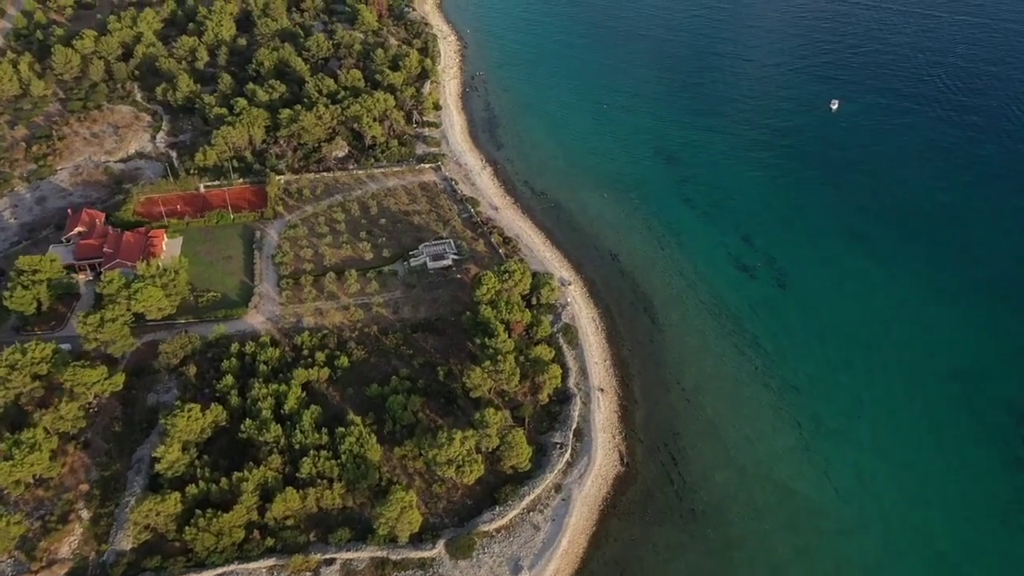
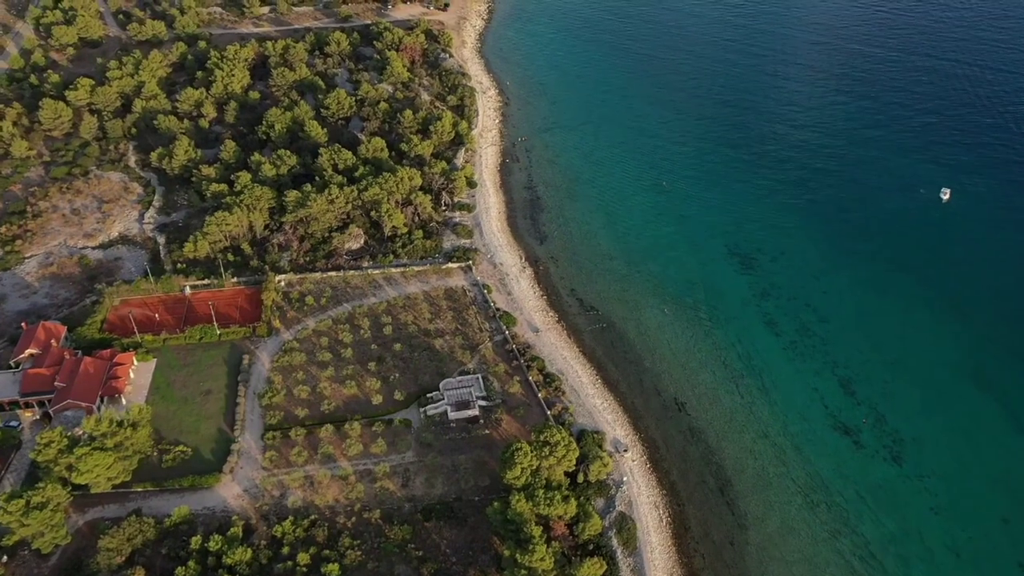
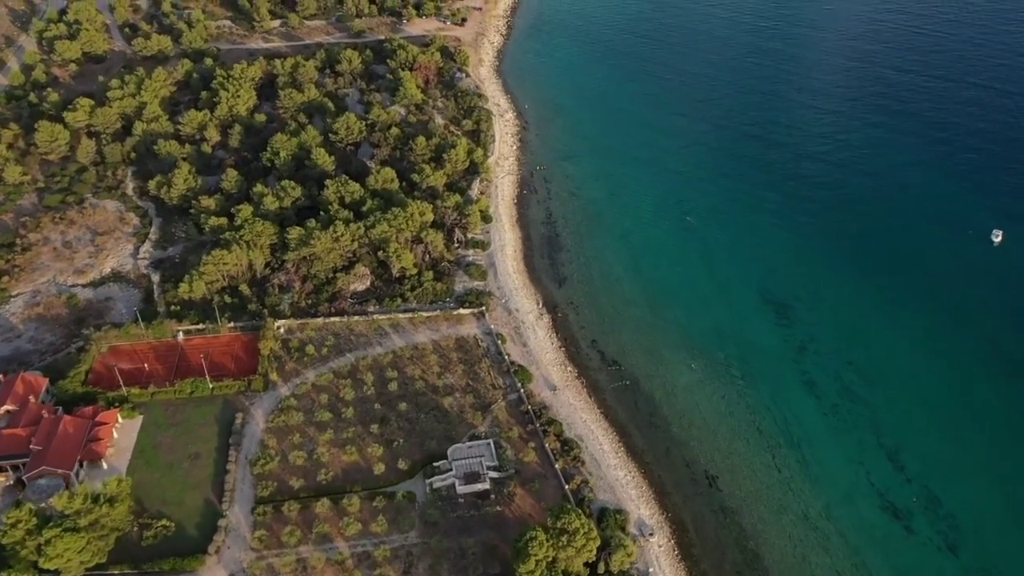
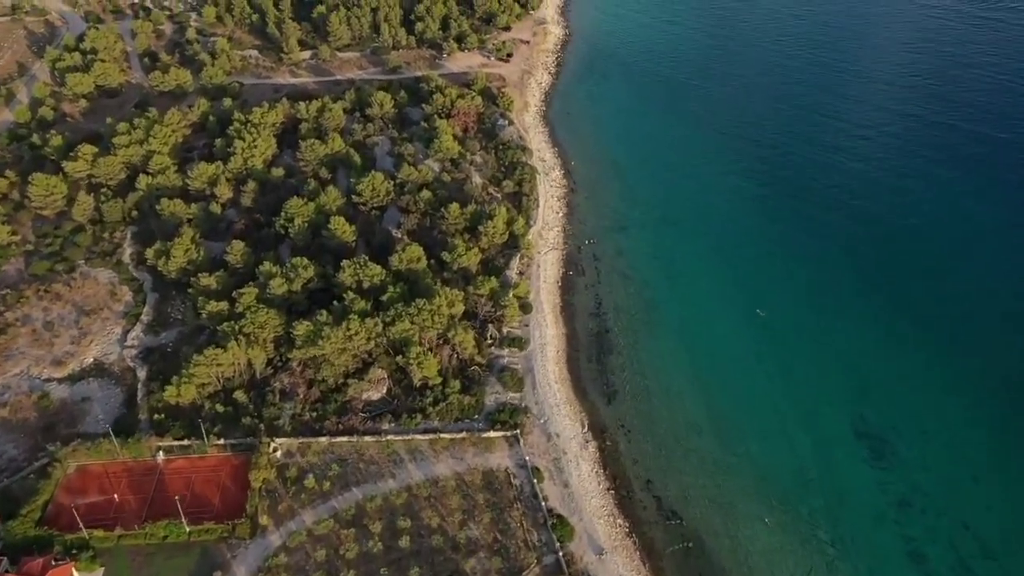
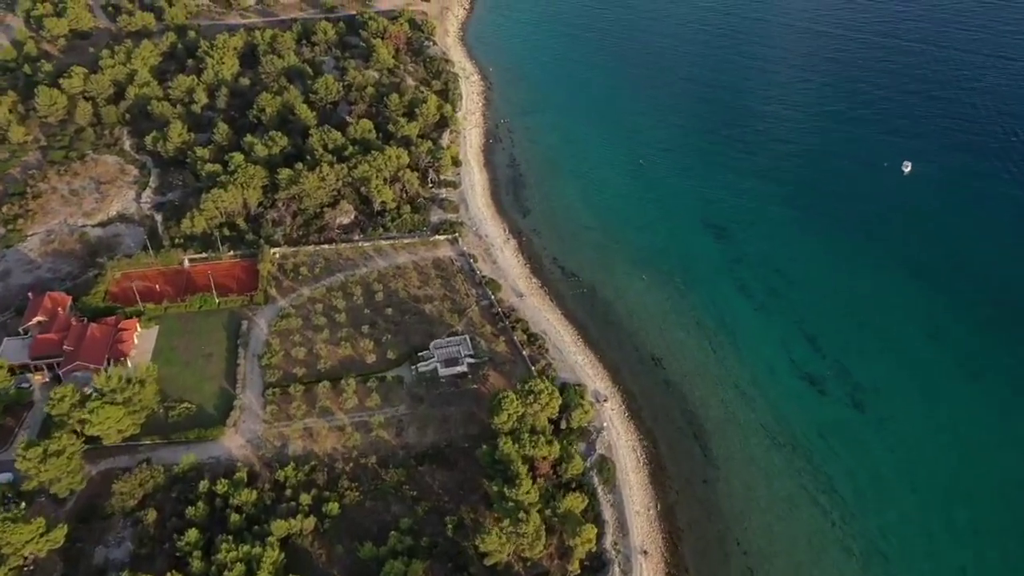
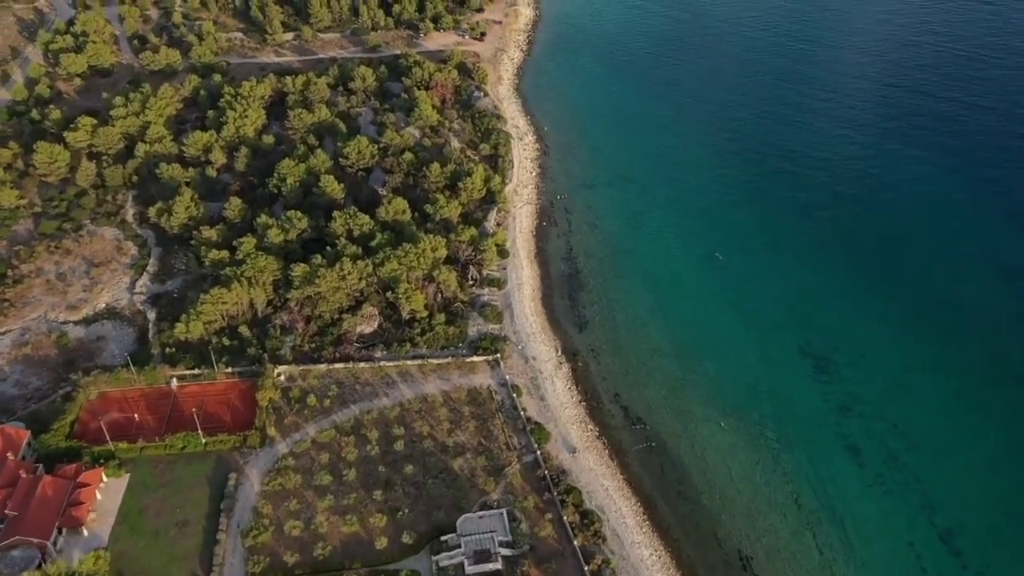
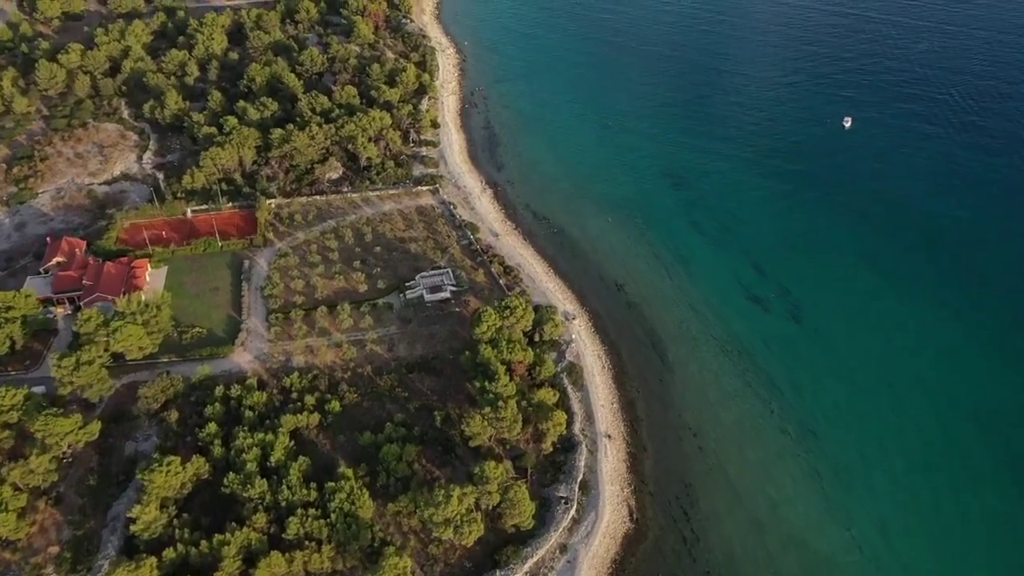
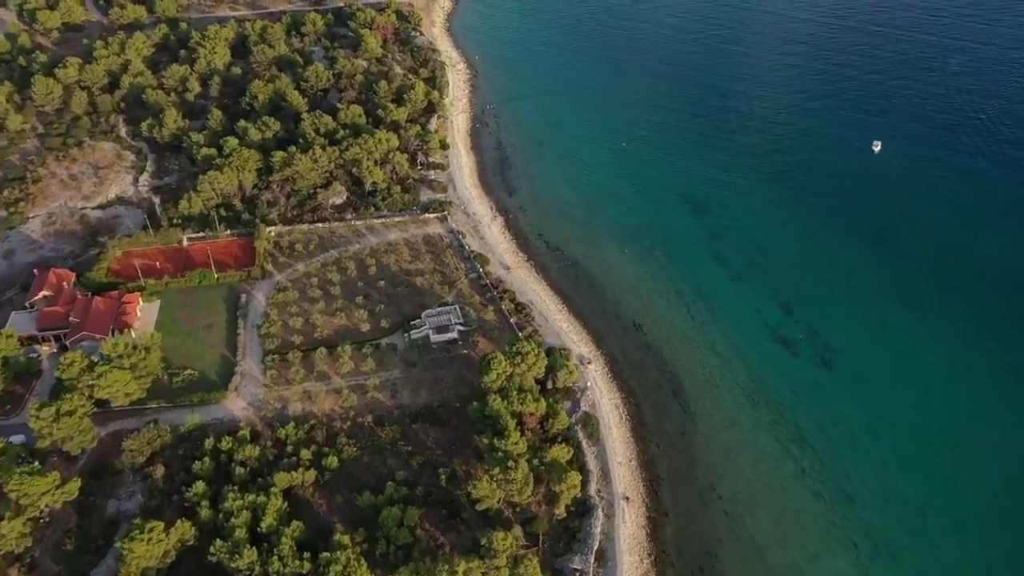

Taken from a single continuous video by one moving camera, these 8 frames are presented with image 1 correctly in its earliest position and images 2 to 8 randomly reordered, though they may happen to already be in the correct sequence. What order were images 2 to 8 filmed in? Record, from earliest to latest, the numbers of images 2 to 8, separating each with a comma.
7, 8, 5, 2, 3, 6, 4
